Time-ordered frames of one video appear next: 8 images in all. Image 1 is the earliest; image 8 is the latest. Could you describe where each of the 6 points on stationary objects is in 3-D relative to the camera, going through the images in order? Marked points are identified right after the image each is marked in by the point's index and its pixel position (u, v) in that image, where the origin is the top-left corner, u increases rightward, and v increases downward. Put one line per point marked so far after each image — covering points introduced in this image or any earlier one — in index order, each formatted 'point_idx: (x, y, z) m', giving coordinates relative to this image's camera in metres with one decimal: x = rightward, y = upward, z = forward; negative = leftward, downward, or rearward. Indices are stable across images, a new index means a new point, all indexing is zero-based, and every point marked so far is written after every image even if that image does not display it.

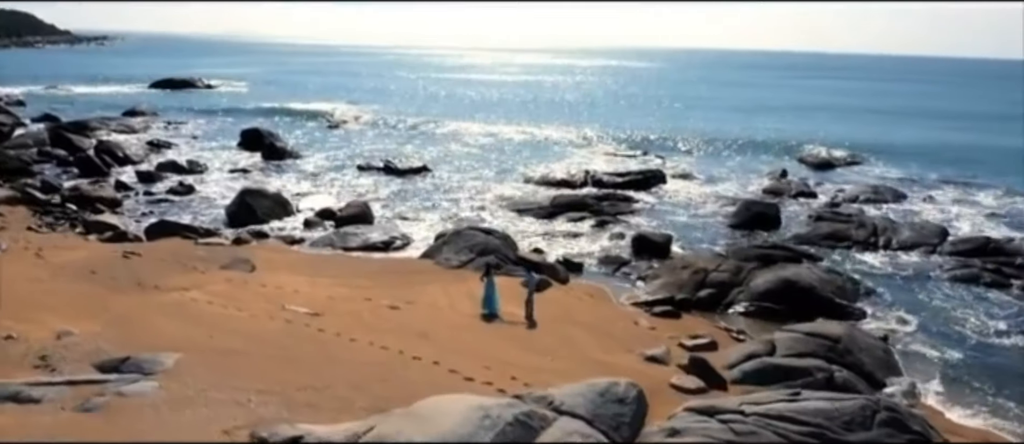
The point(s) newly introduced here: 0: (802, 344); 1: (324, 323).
0: (+5.7, -2.4, +15.7) m
1: (-3.8, -2.1, +16.2) m
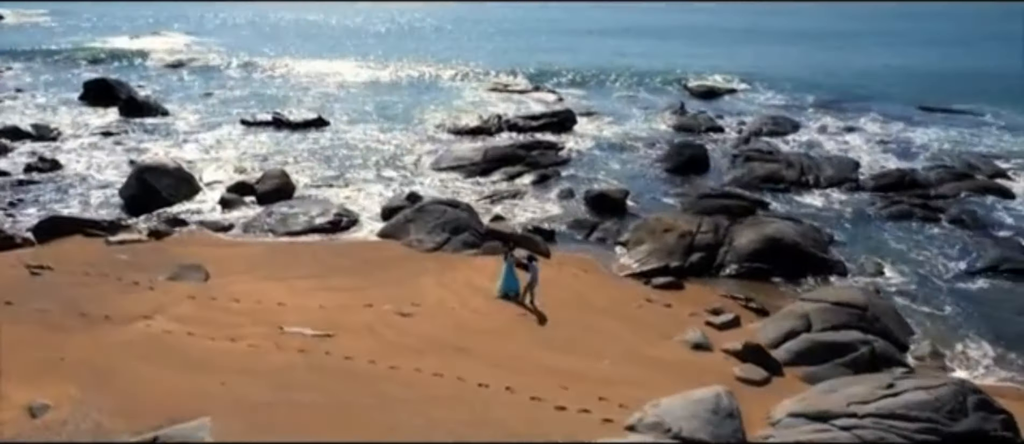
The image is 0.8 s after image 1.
0: (+6.4, -1.9, +15.8) m
1: (-3.0, -2.3, +14.1) m
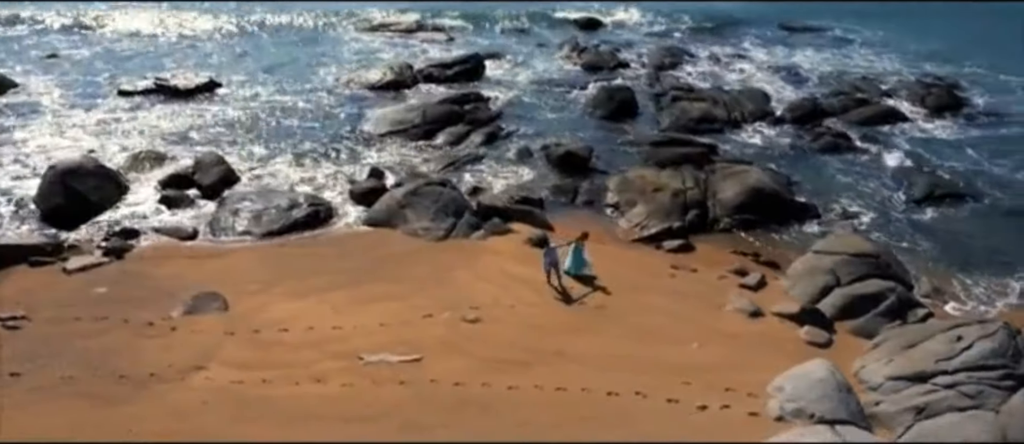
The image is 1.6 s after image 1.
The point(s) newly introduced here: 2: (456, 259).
0: (+7.5, -1.0, +17.1) m
1: (-1.2, -2.5, +13.4) m
2: (-1.3, -0.8, +17.9) m
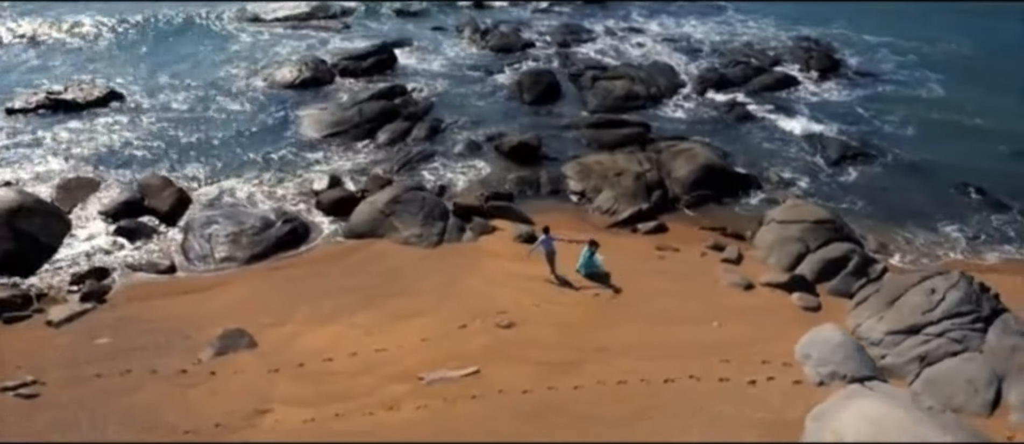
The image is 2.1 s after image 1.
0: (+7.5, -0.2, +19.1) m
1: (-0.2, -2.8, +14.0) m
2: (-1.2, -1.0, +18.2) m
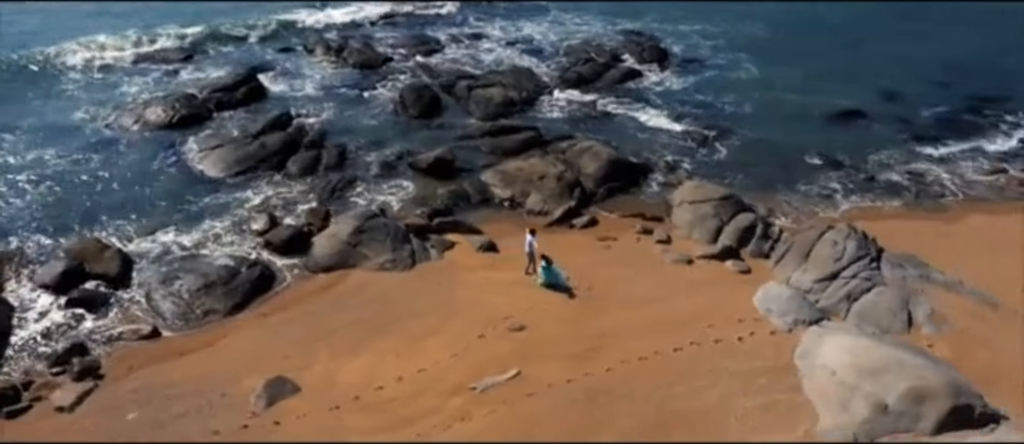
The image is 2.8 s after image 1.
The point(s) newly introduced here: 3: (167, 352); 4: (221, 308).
0: (+6.2, +0.4, +22.7) m
1: (+0.6, -3.1, +15.8) m
2: (-1.8, -1.5, +19.6) m
3: (-7.5, -2.9, +17.1) m
4: (-7.0, -2.0, +18.7) m
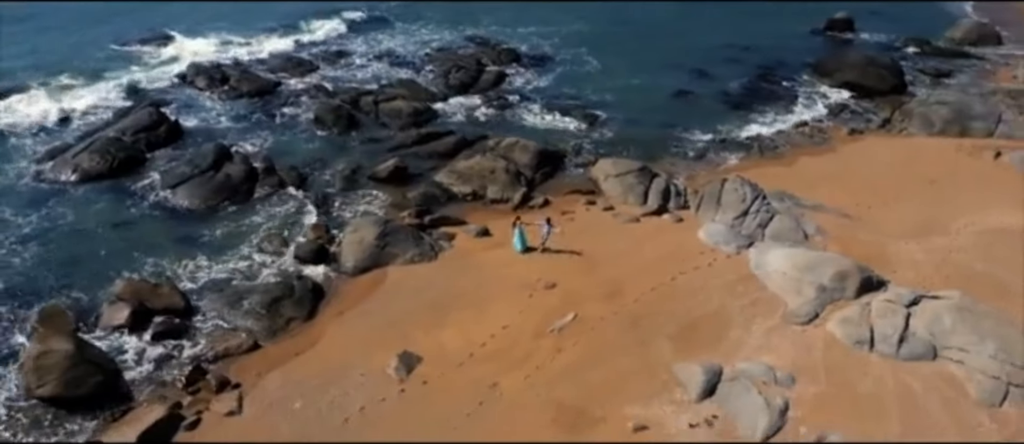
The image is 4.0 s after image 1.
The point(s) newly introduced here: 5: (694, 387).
0: (+5.0, +1.8, +29.3) m
1: (+2.2, -2.5, +21.2) m
2: (-1.4, -1.3, +24.0) m
3: (-6.0, -3.5, +20.1) m
4: (-6.0, -2.6, +21.7) m
5: (+4.2, -3.8, +17.9) m
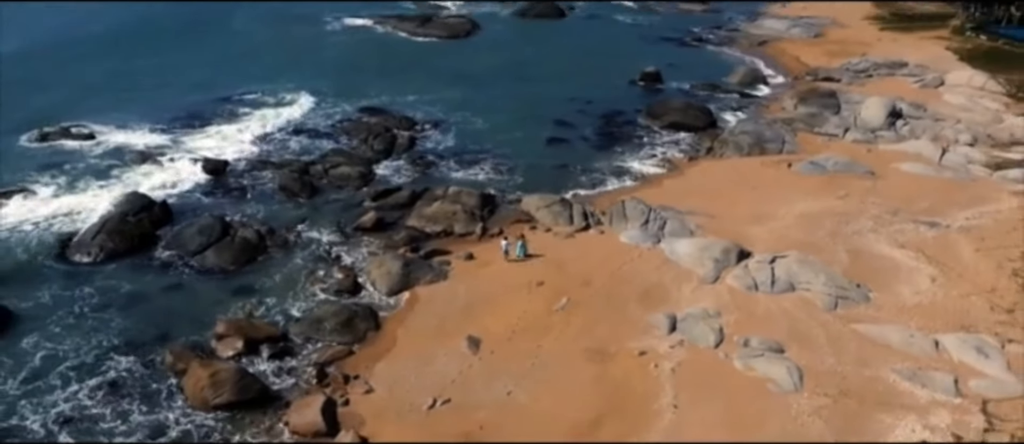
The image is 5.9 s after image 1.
0: (+2.8, +0.9, +39.5) m
1: (+2.6, -2.9, +30.7) m
2: (-1.7, -2.4, +32.7) m
3: (-4.9, -4.7, +27.6) m
4: (-5.4, -4.0, +29.2) m
5: (+5.4, -3.7, +28.0) m
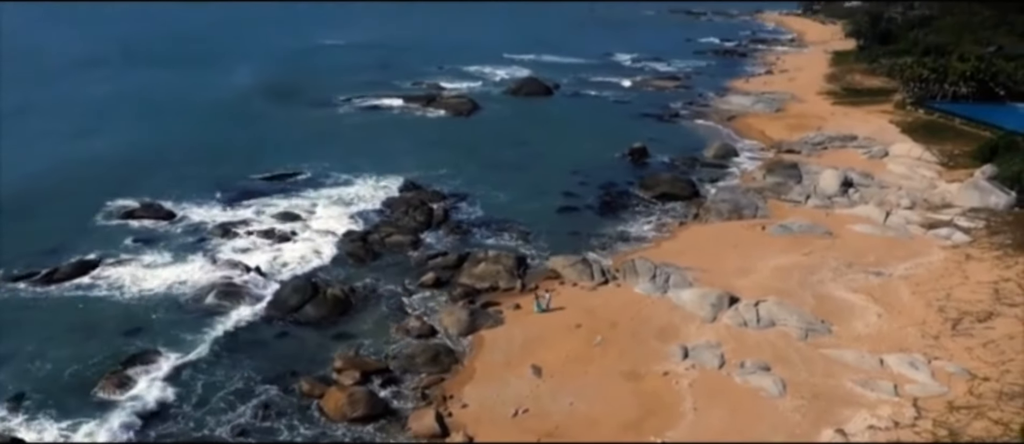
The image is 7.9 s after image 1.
0: (+4.7, -2.5, +48.6) m
1: (+4.9, -5.7, +39.6) m
2: (+0.5, -5.4, +41.4) m
3: (-2.4, -7.4, +36.1) m
4: (-3.0, -6.7, +37.7) m
5: (+7.9, -6.2, +36.9) m
